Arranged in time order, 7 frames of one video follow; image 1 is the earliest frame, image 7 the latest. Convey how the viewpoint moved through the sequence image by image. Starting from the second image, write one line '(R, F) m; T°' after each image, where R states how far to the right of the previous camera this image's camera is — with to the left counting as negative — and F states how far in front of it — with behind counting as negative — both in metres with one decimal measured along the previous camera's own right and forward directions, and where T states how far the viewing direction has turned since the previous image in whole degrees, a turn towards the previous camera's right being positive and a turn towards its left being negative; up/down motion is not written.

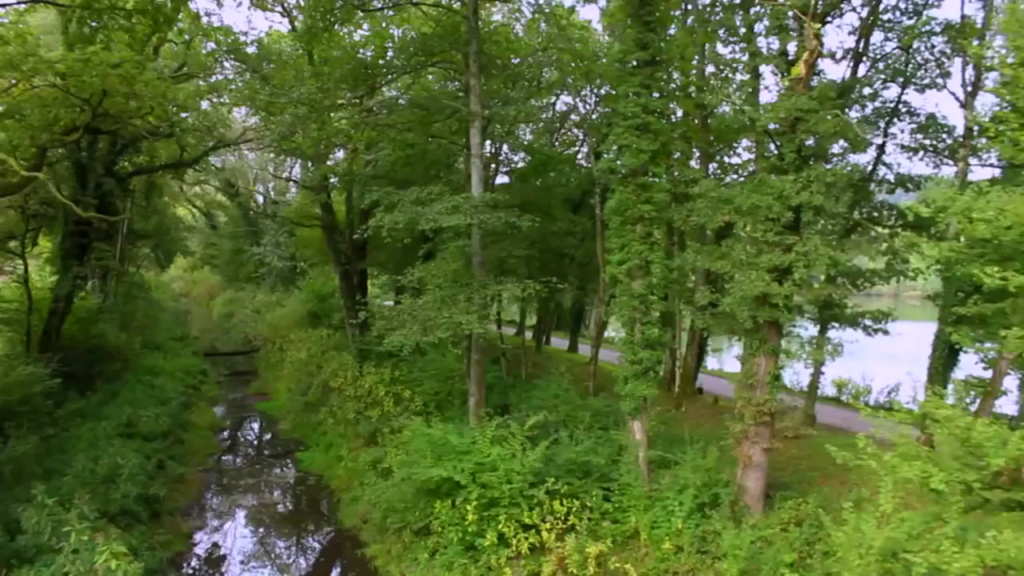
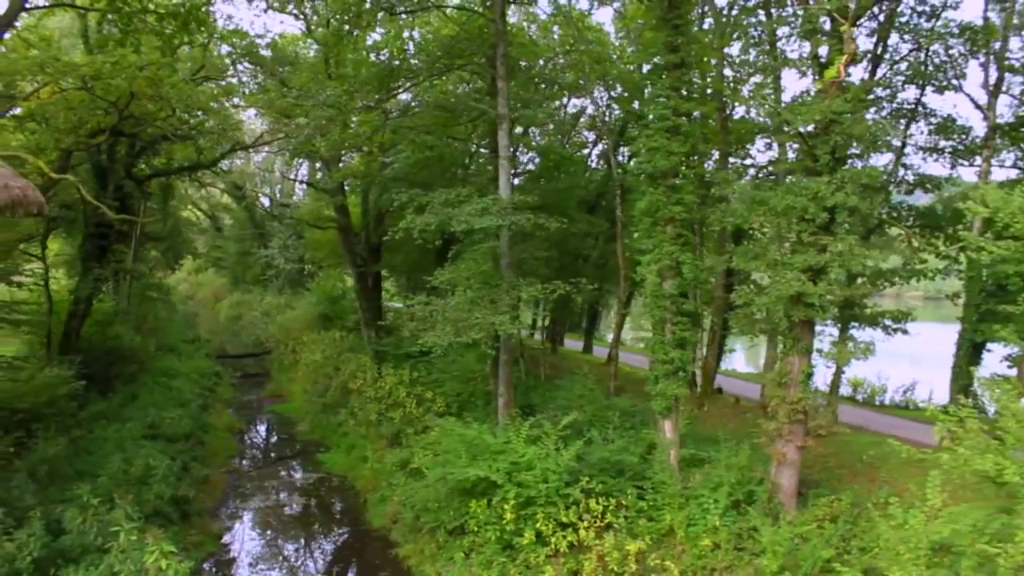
(-0.4, -0.1) m; 0°
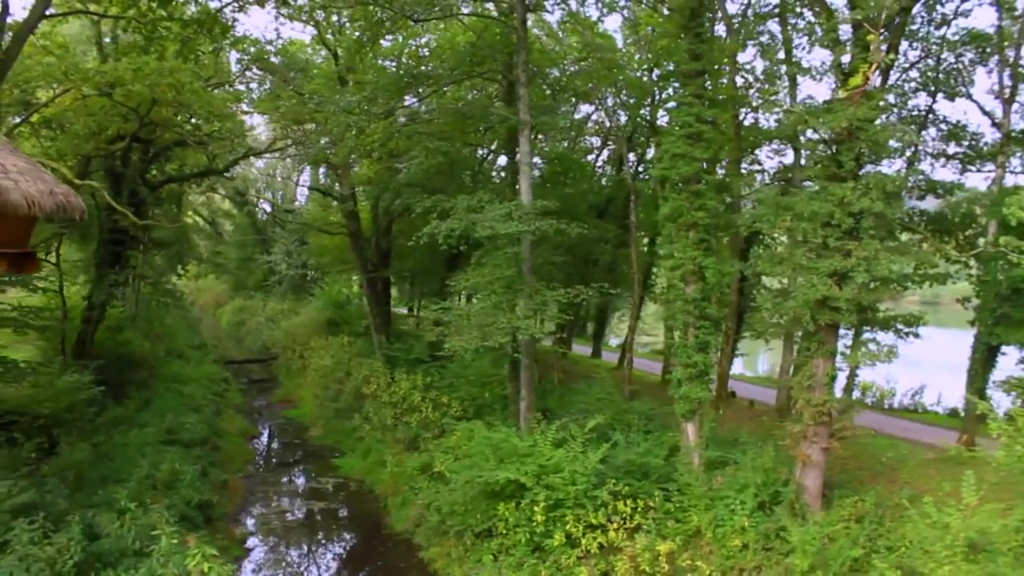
(-0.4, -0.1) m; +1°
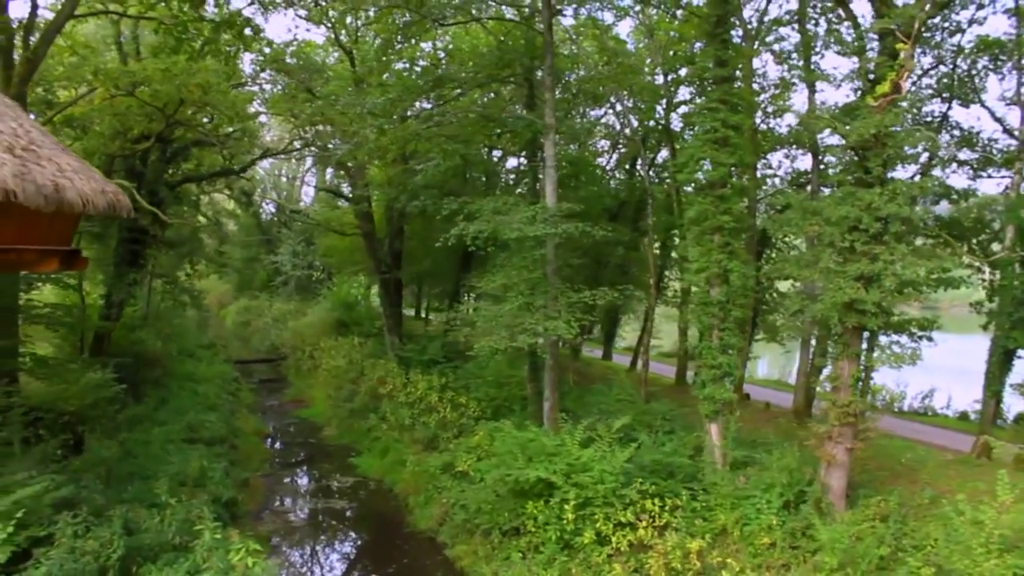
(-0.4, -0.1) m; +1°
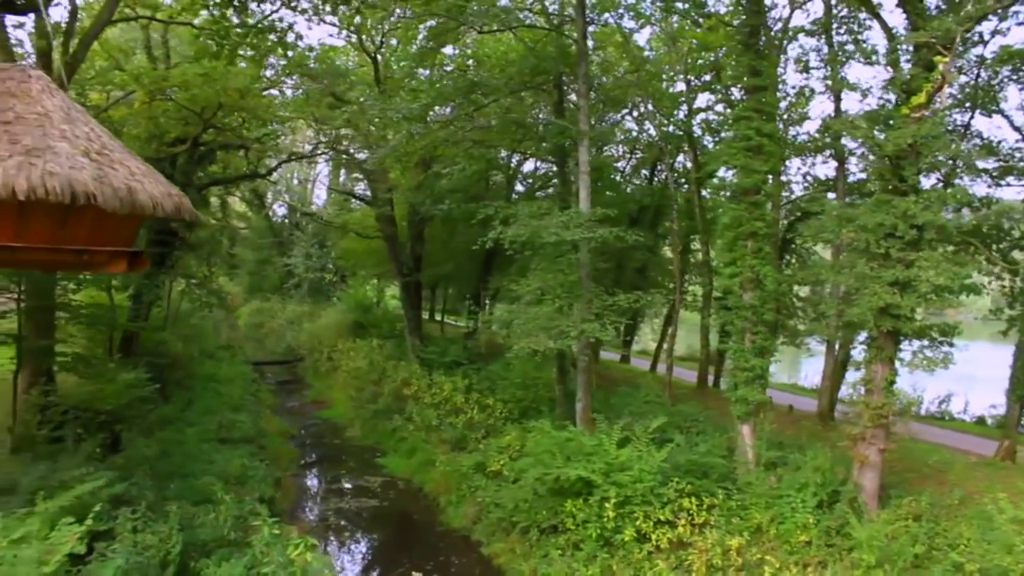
(-0.5, -0.2) m; 0°
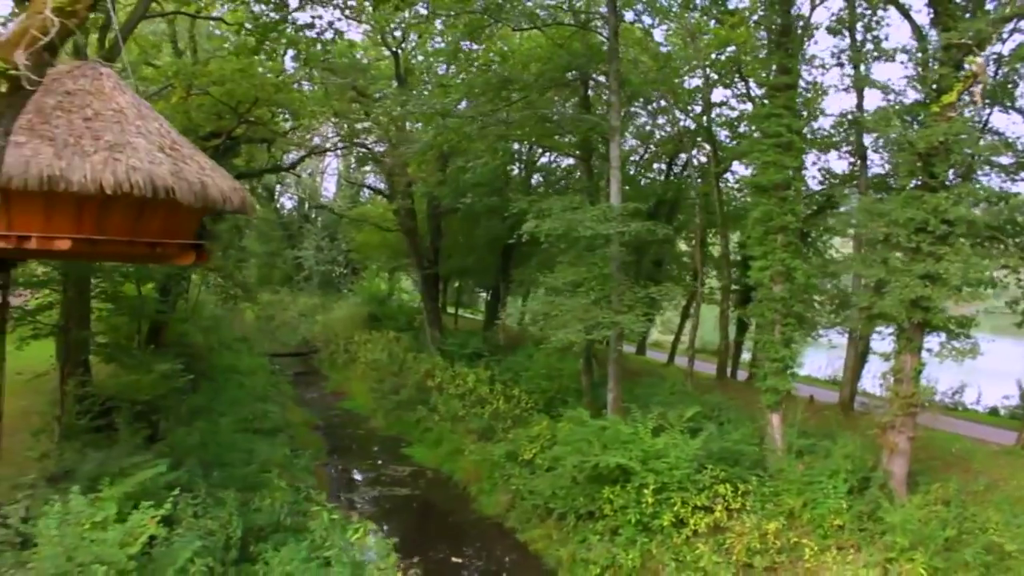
(-0.6, -0.2) m; +1°
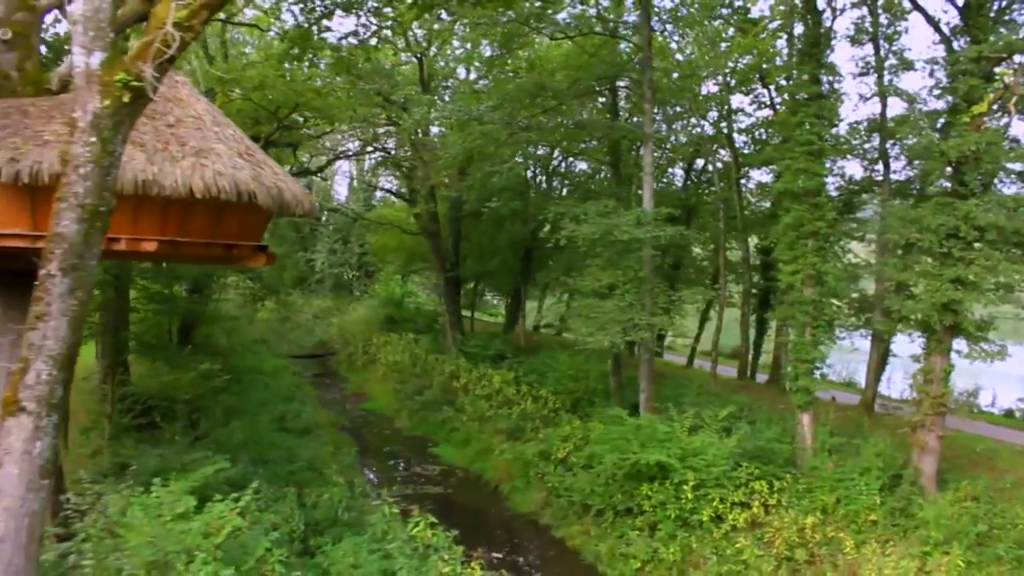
(-0.6, -0.3) m; +1°
